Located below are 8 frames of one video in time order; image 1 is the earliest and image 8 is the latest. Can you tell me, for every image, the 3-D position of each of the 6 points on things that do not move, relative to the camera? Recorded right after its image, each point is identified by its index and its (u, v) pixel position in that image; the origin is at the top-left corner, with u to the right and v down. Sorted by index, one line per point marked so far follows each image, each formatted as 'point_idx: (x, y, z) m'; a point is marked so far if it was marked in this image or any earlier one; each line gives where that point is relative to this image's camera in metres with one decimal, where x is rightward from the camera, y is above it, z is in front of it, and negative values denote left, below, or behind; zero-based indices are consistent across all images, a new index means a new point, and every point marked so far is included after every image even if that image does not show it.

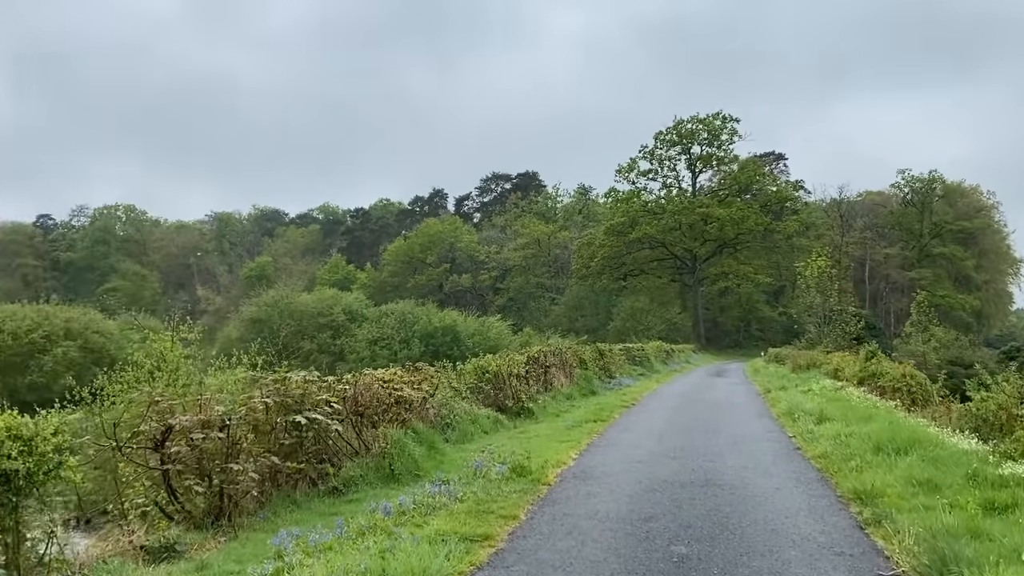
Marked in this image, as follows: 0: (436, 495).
0: (-0.9, -2.5, +8.3) m
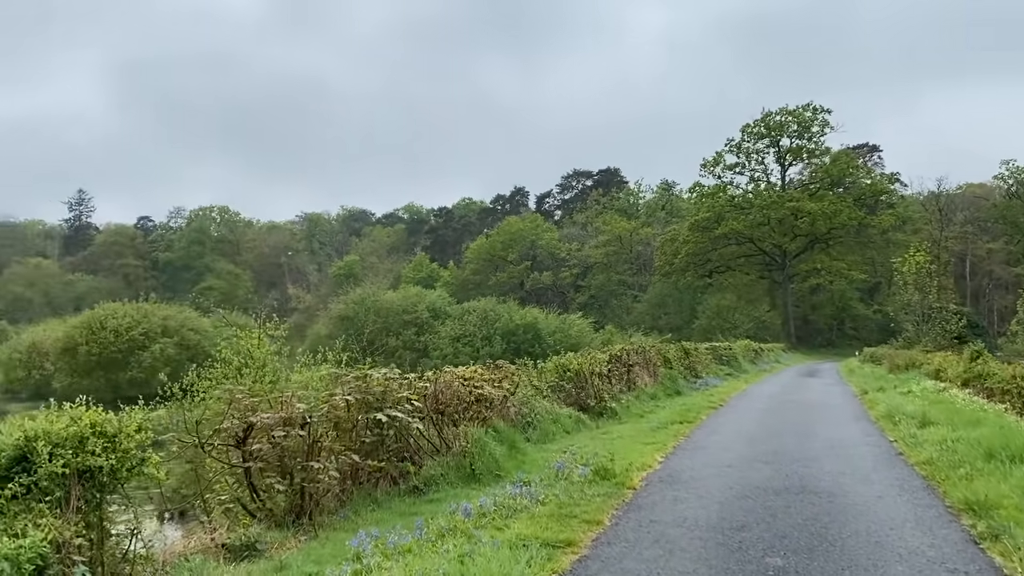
0: (+0.1, -2.5, +8.1) m
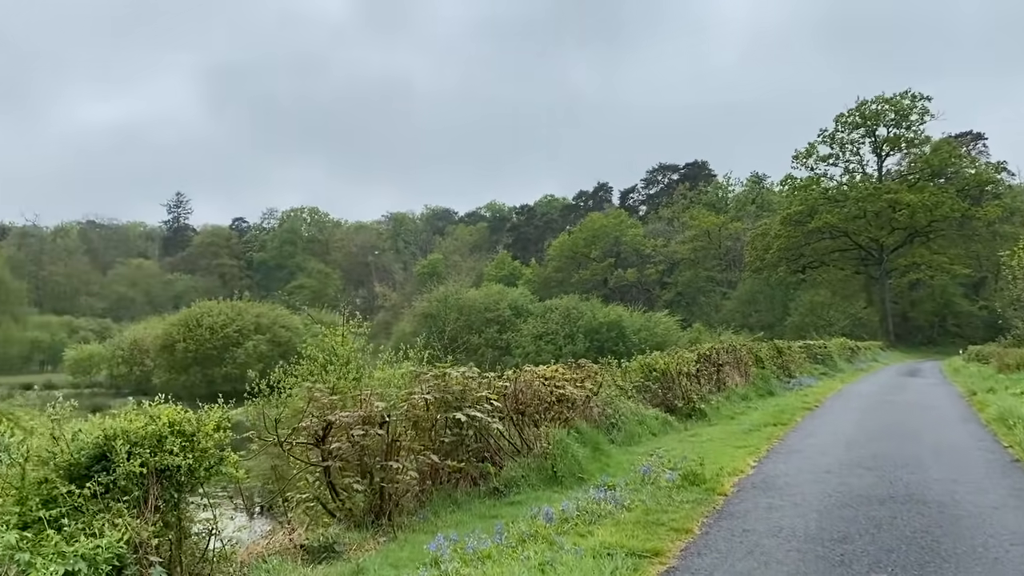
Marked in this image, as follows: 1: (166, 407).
0: (+1.0, -2.4, +7.7) m
1: (-2.9, -1.0, +5.5) m
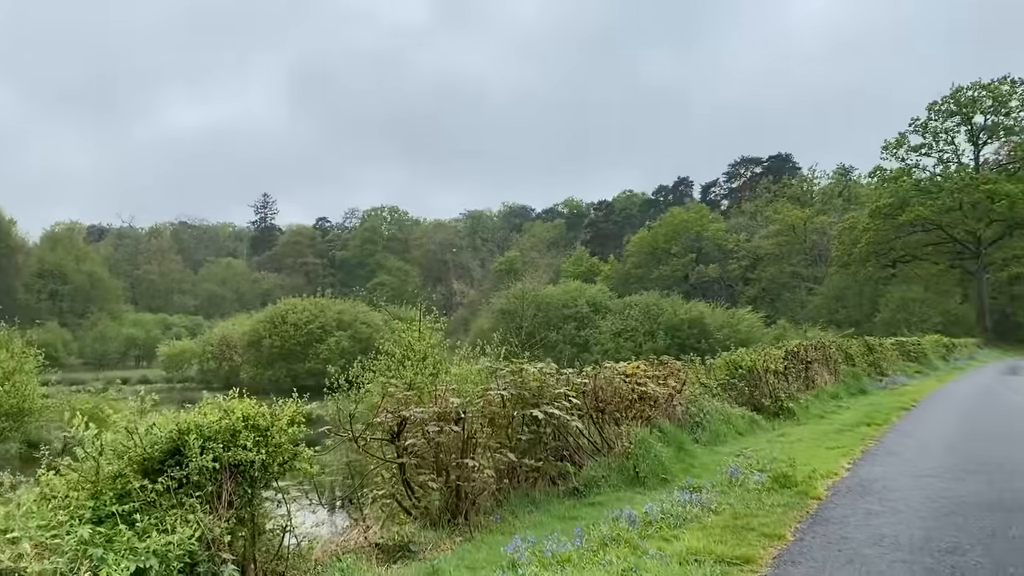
0: (+1.9, -2.3, +7.3) m
1: (-2.2, -0.9, +5.5) m
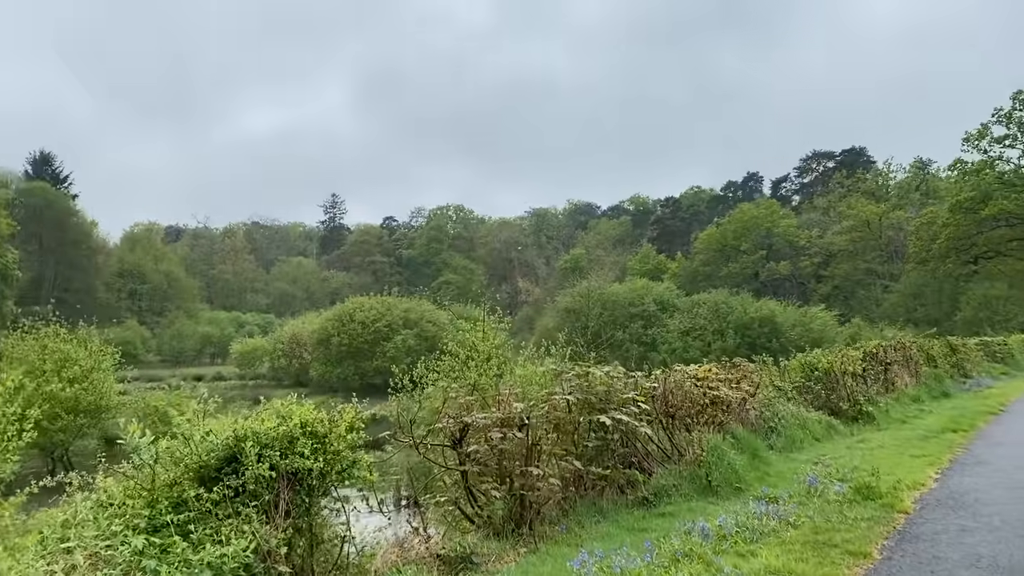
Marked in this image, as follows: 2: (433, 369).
0: (+2.6, -2.3, +6.9) m
1: (-1.7, -0.9, +5.5) m
2: (-1.7, -1.6, +13.5) m
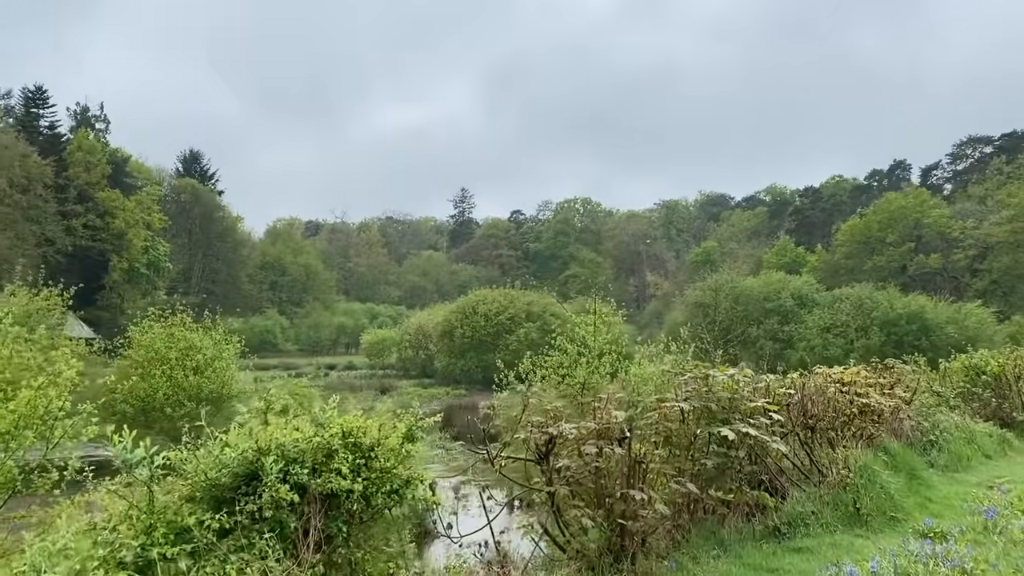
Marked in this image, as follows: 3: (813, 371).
0: (+3.4, -2.3, +5.6) m
1: (-1.0, -0.9, +5.0) m
2: (+0.5, -1.4, +12.8) m
3: (+3.8, -1.0, +8.6) m
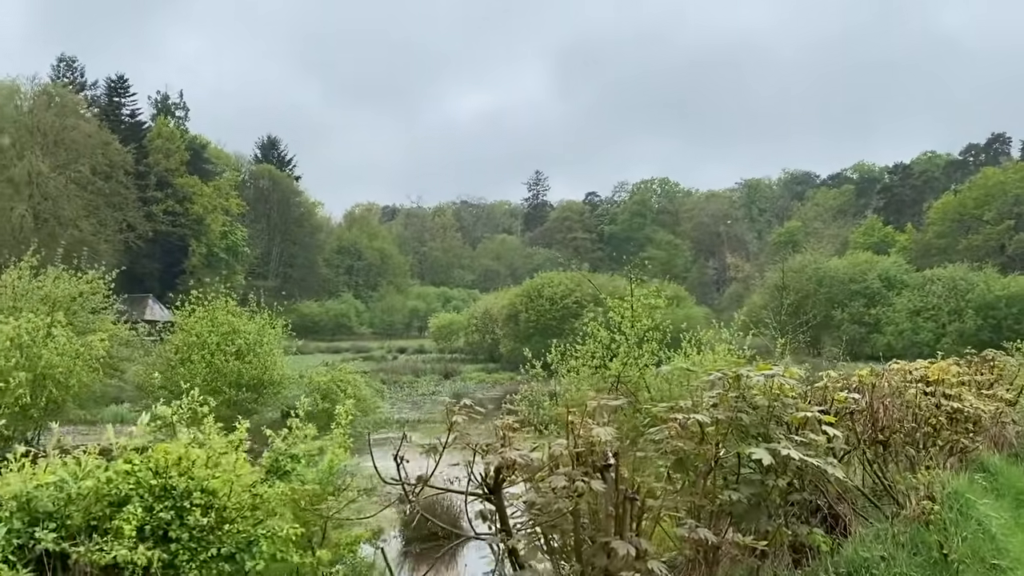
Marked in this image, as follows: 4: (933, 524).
0: (+3.3, -2.1, +4.2) m
1: (-1.2, -0.8, +4.0) m
2: (+1.1, -1.1, +11.7) m
3: (+4.0, -0.8, +7.1) m
4: (+3.2, -1.8, +5.1) m
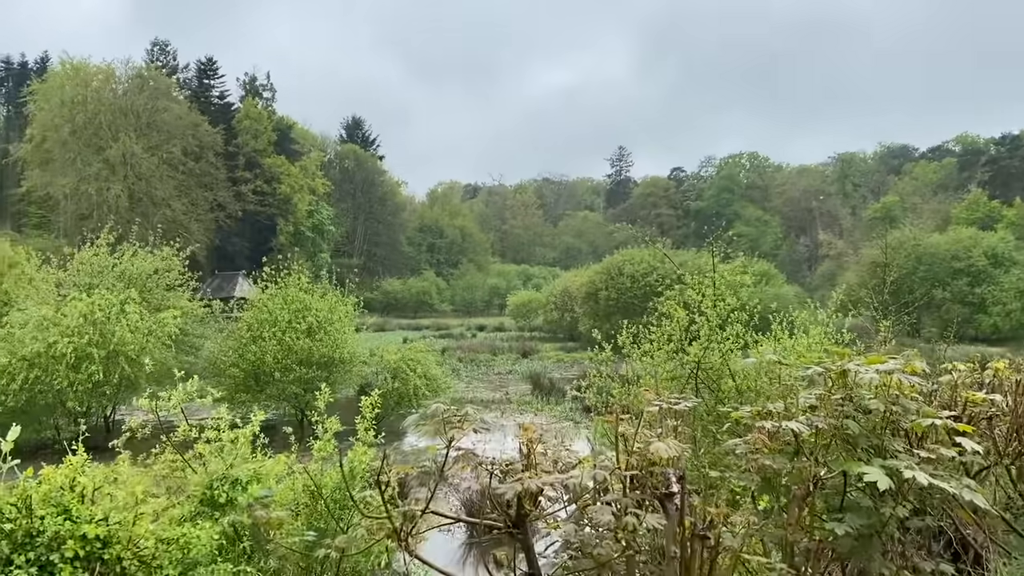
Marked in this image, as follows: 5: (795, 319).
0: (+3.5, -2.0, +3.1) m
1: (-1.0, -0.6, +3.4) m
2: (+2.2, -0.8, +10.7) m
3: (+4.5, -0.6, +5.9) m
4: (+3.5, -1.6, +4.0) m
5: (+4.7, -0.6, +11.4) m
